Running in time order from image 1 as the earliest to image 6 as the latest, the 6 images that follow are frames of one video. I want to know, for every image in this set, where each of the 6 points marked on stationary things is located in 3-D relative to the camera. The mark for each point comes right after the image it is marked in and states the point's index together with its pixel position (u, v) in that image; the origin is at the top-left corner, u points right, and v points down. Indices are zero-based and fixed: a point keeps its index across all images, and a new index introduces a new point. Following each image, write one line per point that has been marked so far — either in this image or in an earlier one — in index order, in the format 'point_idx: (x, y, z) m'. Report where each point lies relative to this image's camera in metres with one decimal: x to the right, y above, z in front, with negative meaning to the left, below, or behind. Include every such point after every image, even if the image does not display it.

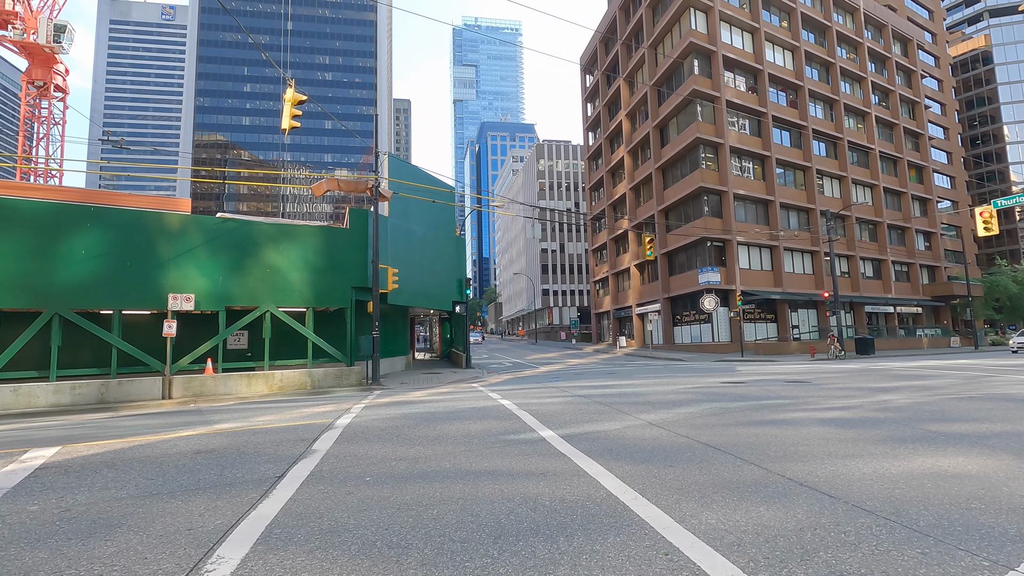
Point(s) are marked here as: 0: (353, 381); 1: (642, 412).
0: (-5.3, -3.2, +17.9) m
1: (+2.3, -2.2, +9.7) m
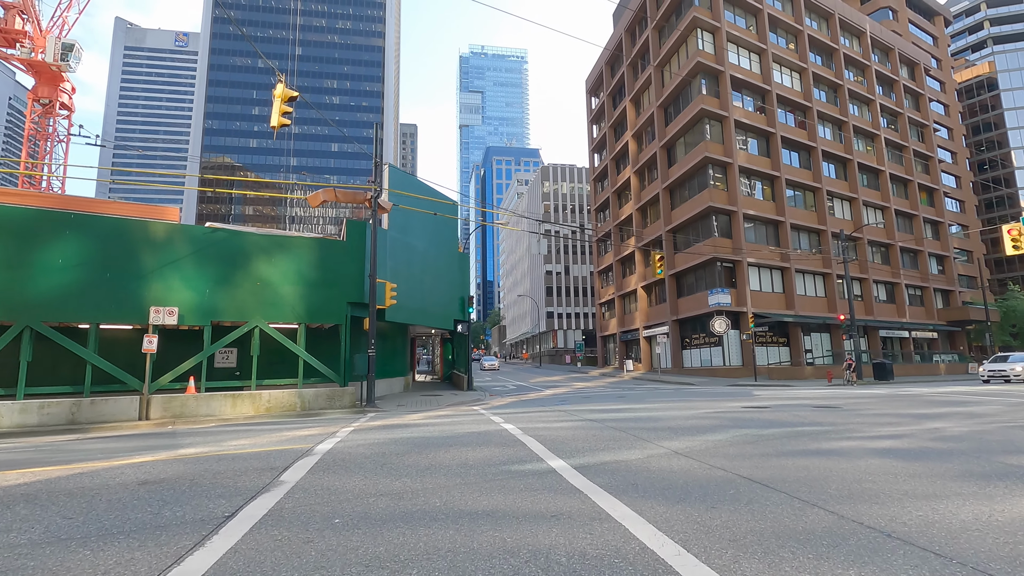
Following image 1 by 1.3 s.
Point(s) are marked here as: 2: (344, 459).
0: (-5.2, -3.6, +16.8) m
1: (+2.4, -2.4, +8.5) m
2: (-2.2, -2.3, +7.2) m
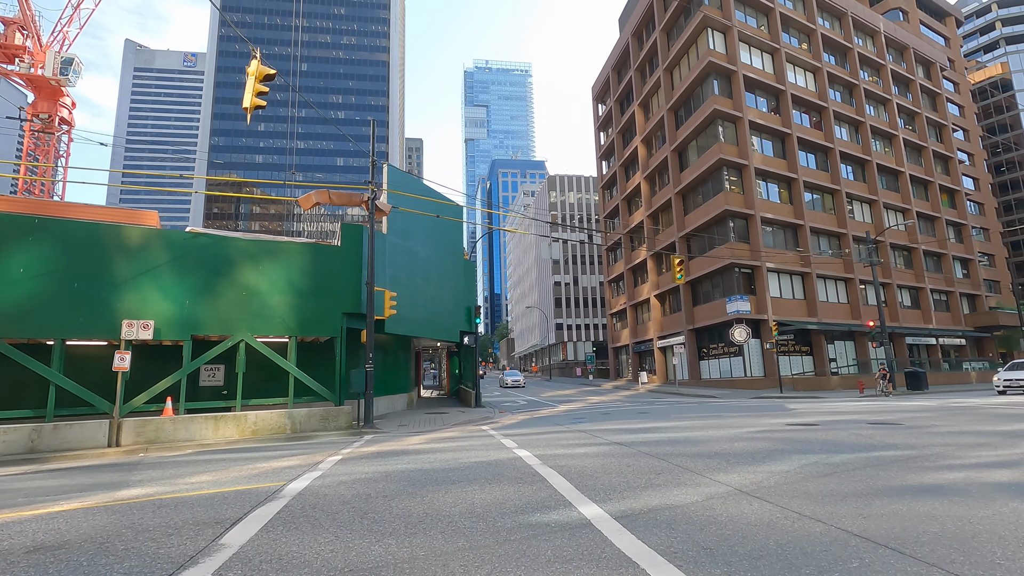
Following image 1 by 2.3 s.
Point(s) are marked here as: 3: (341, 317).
0: (-4.8, -3.9, +15.2) m
1: (+2.6, -2.3, +6.9) m
2: (-2.0, -2.3, +5.6) m
3: (-5.1, -0.9, +16.2) m
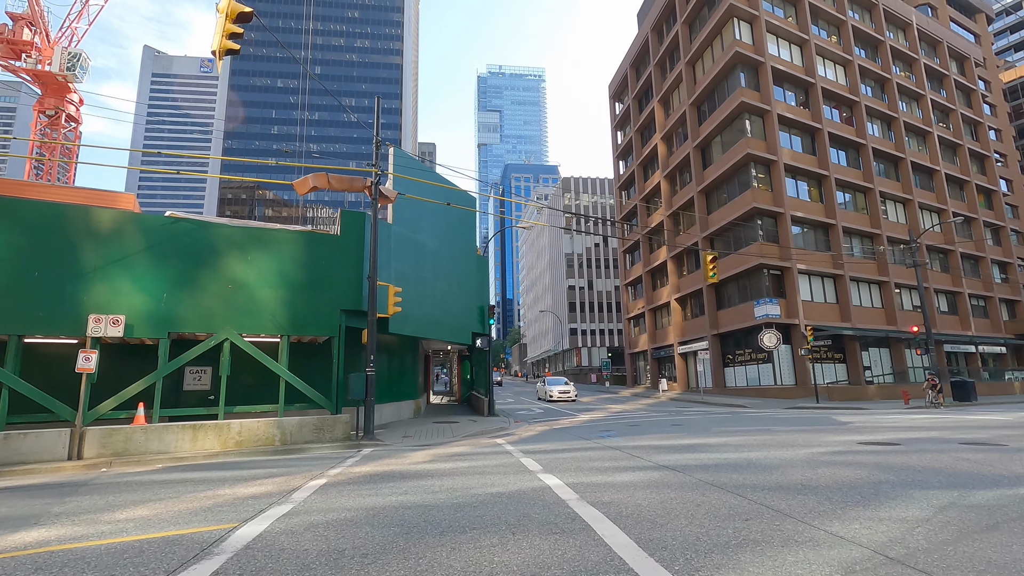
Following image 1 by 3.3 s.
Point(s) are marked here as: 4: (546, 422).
0: (-4.4, -3.7, +13.5) m
1: (+2.9, -2.1, +5.0) m
2: (-1.8, -2.0, +3.9) m
3: (-4.6, -0.7, +14.5) m
4: (+1.2, -4.8, +19.4) m
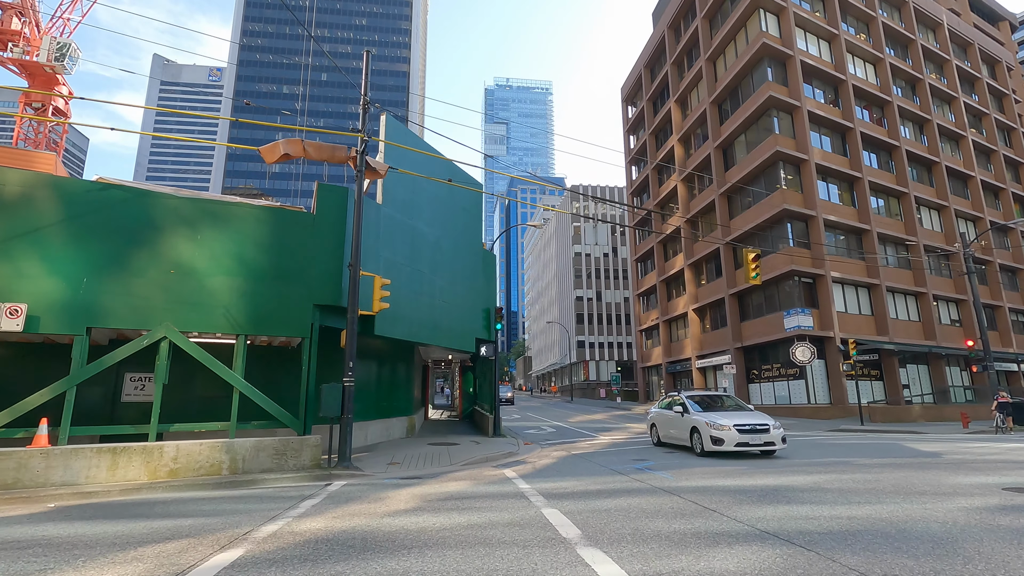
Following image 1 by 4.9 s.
0: (-4.1, -3.5, +10.6) m
1: (+3.1, -1.8, +2.1) m
2: (-1.6, -1.6, +1.1) m
3: (-4.3, -0.5, +11.7) m
4: (+1.5, -4.8, +16.5) m
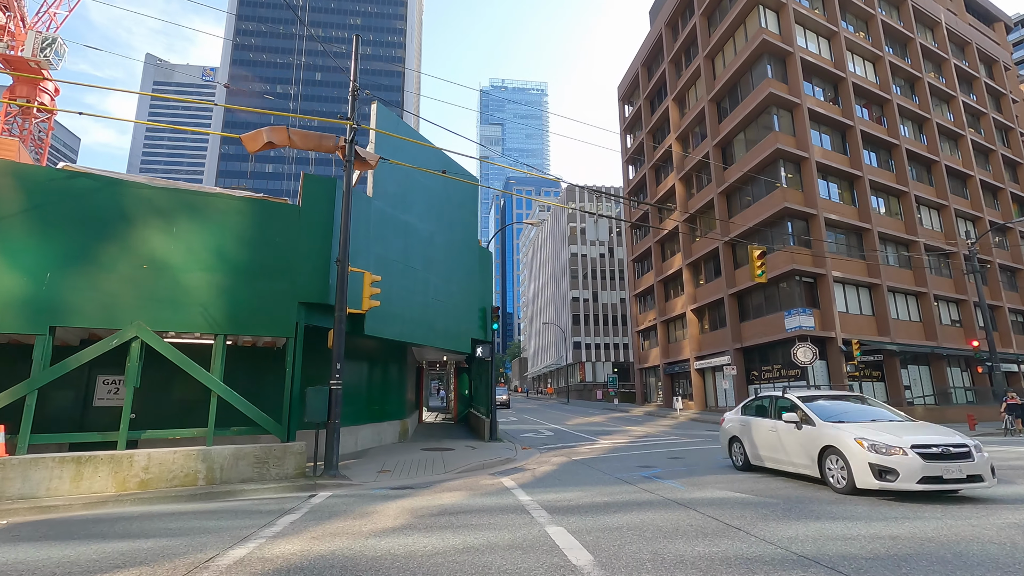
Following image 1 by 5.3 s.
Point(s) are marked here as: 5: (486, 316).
0: (-4.1, -3.4, +9.9) m
1: (+3.2, -1.7, +1.5) m
2: (-1.5, -1.5, +0.4) m
3: (-4.4, -0.4, +11.0) m
4: (+1.4, -4.7, +15.8) m
5: (-0.9, -1.0, +18.3) m
